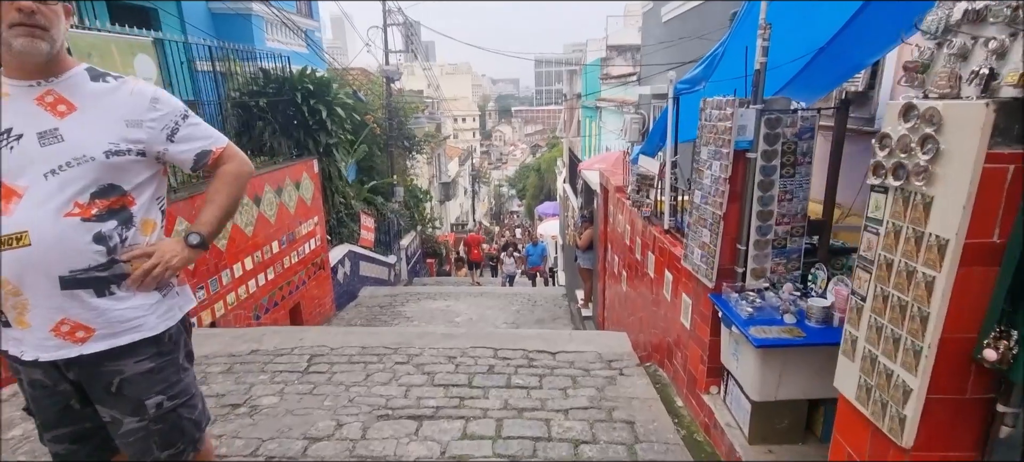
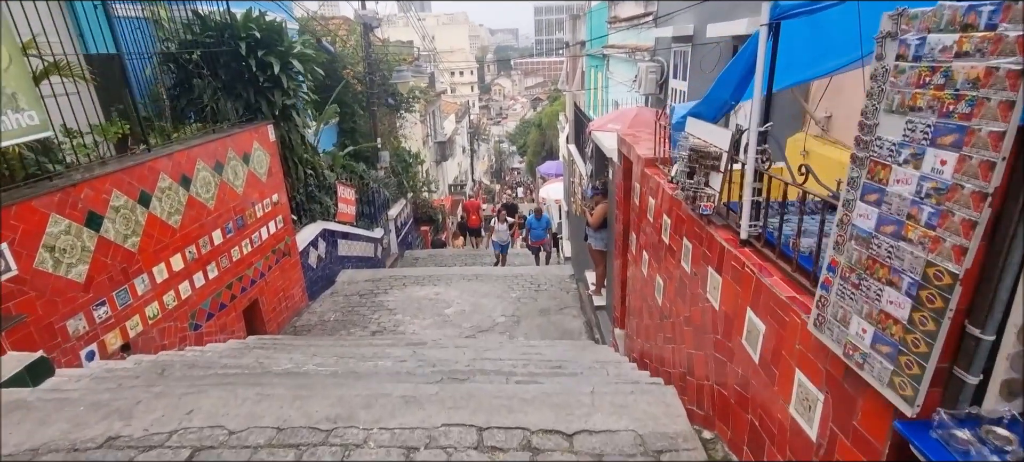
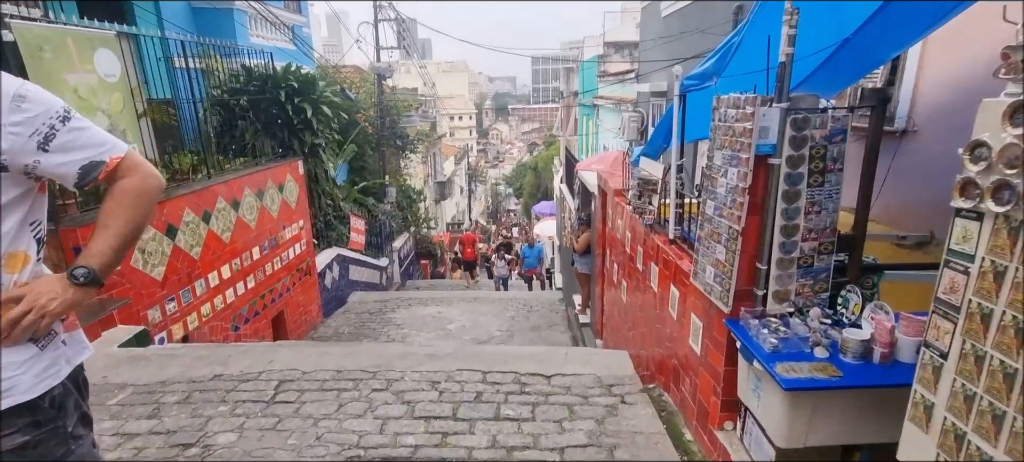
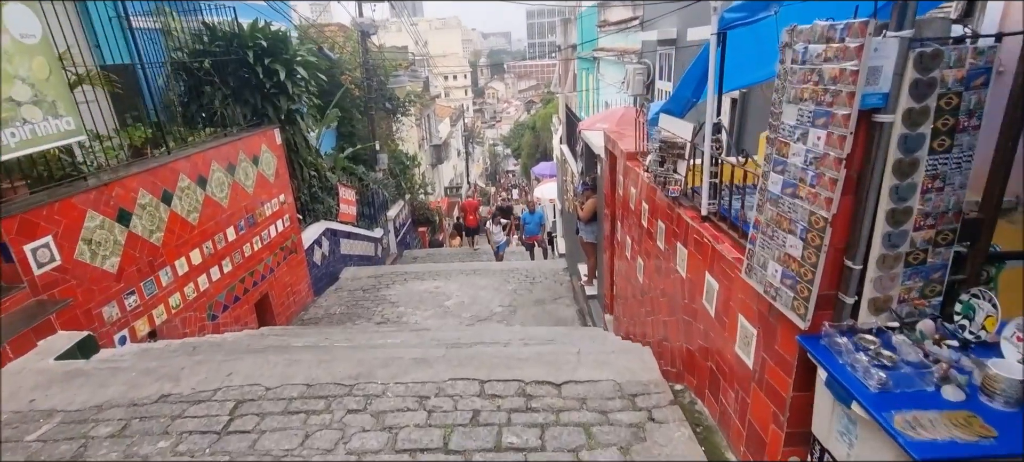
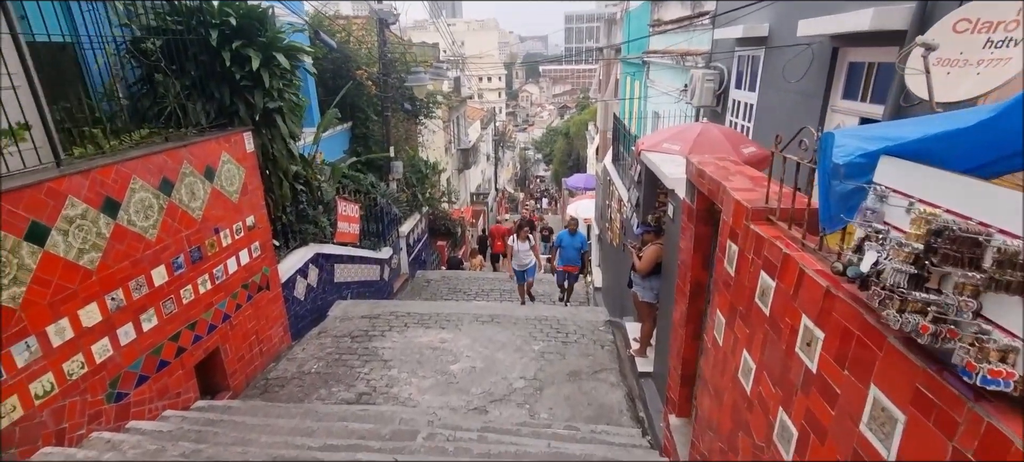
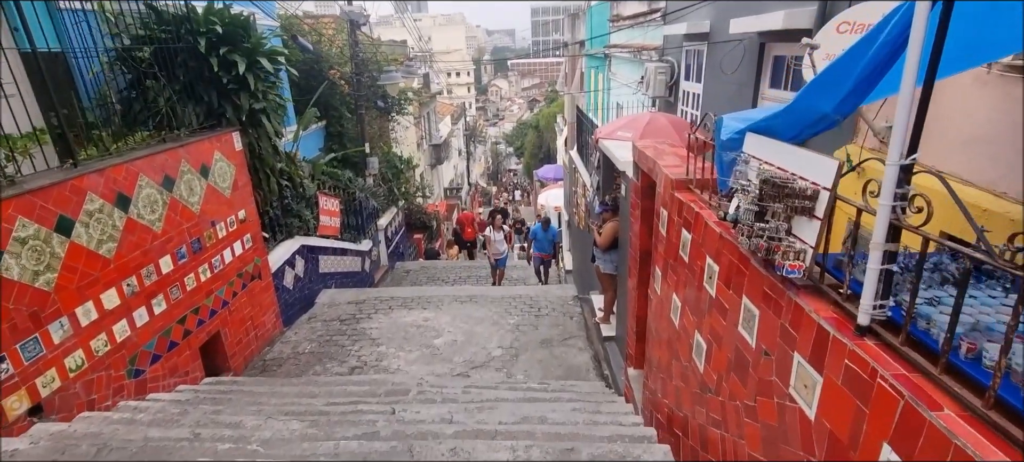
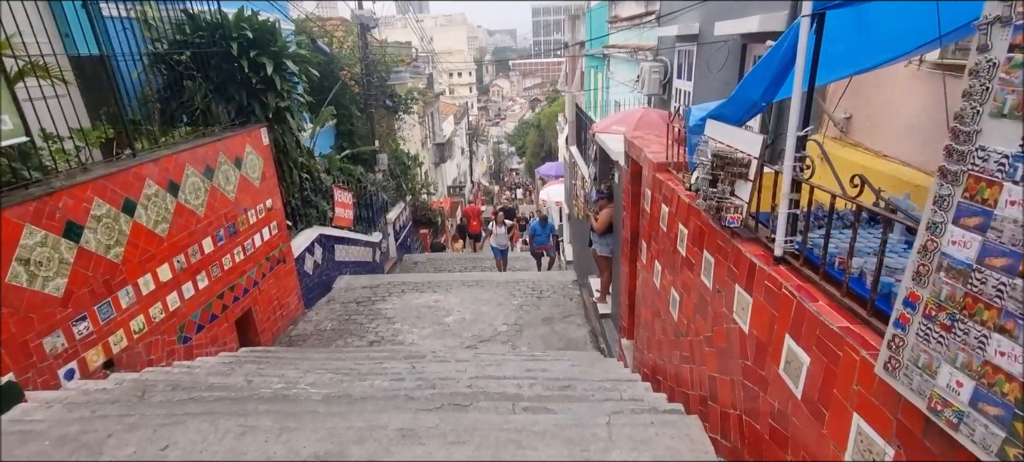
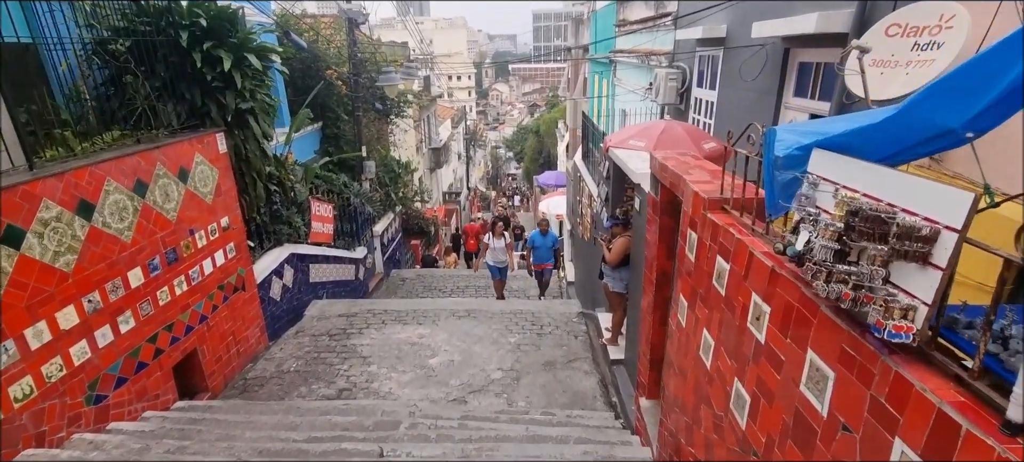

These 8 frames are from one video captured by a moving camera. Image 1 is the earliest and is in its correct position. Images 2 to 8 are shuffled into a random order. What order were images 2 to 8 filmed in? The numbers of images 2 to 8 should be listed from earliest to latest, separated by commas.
3, 4, 2, 7, 6, 8, 5
